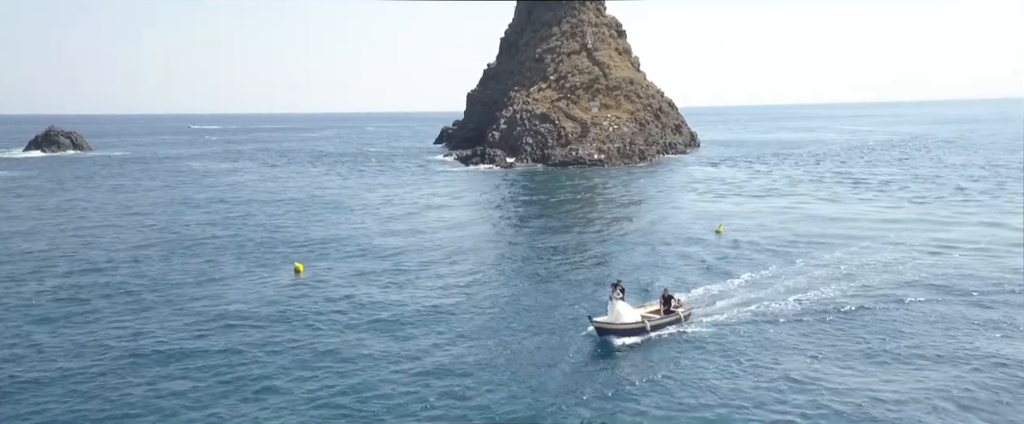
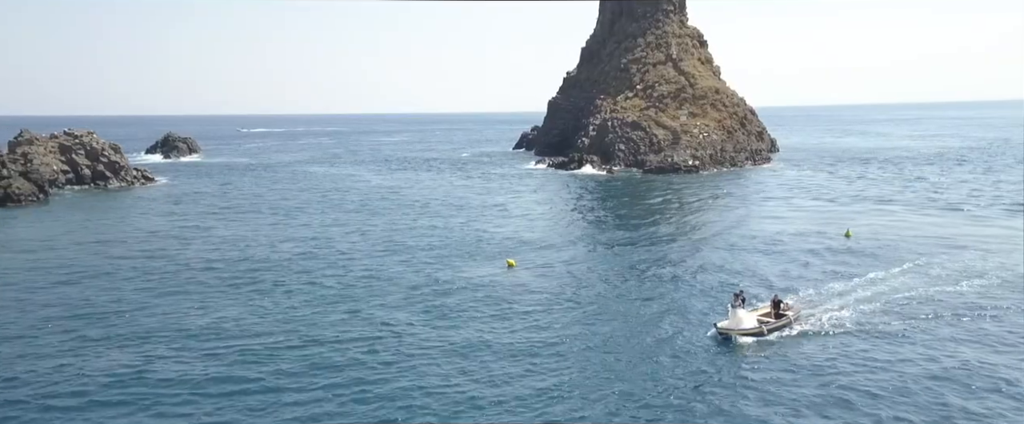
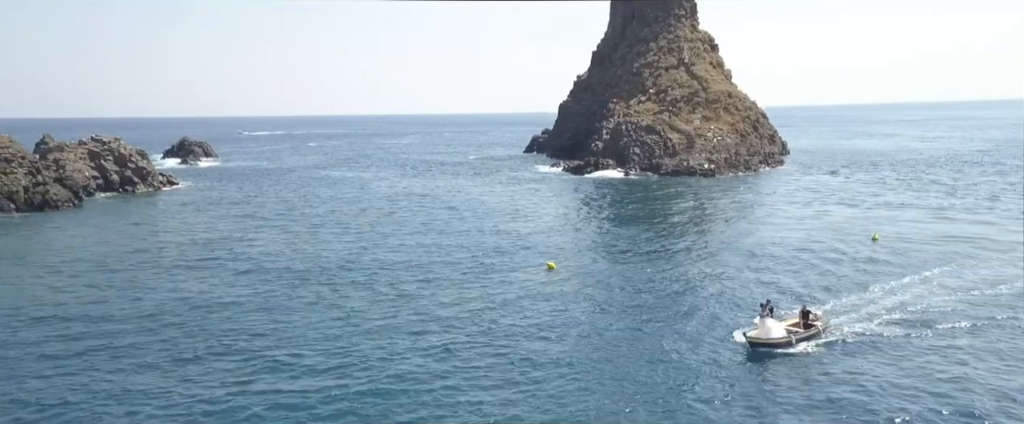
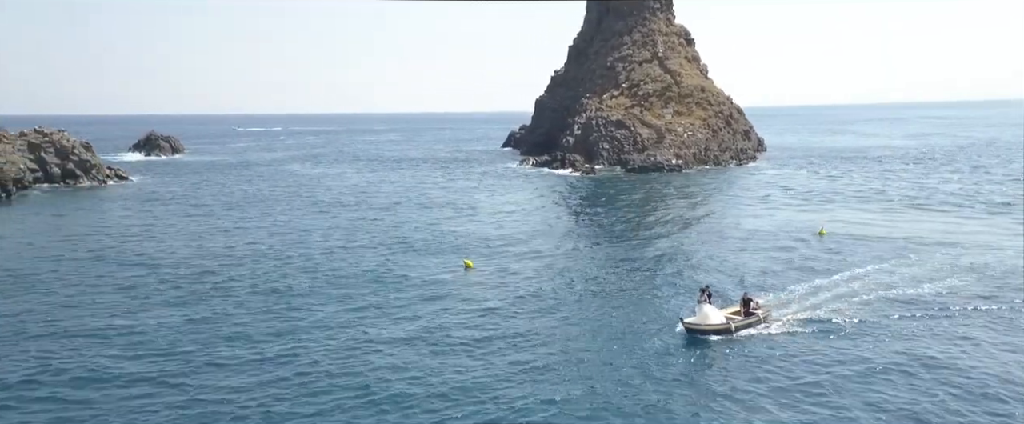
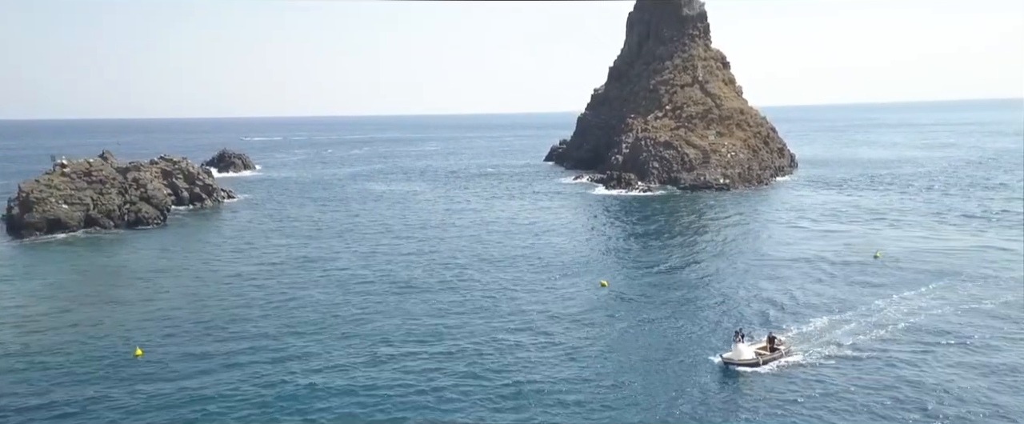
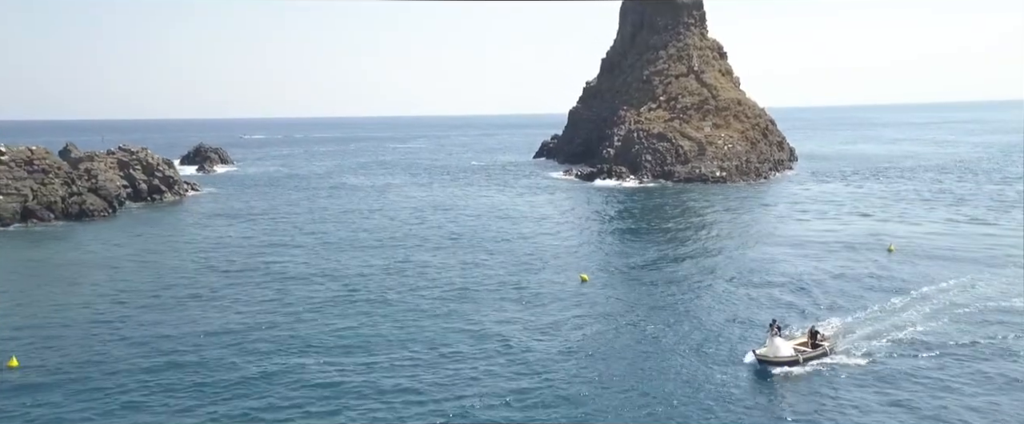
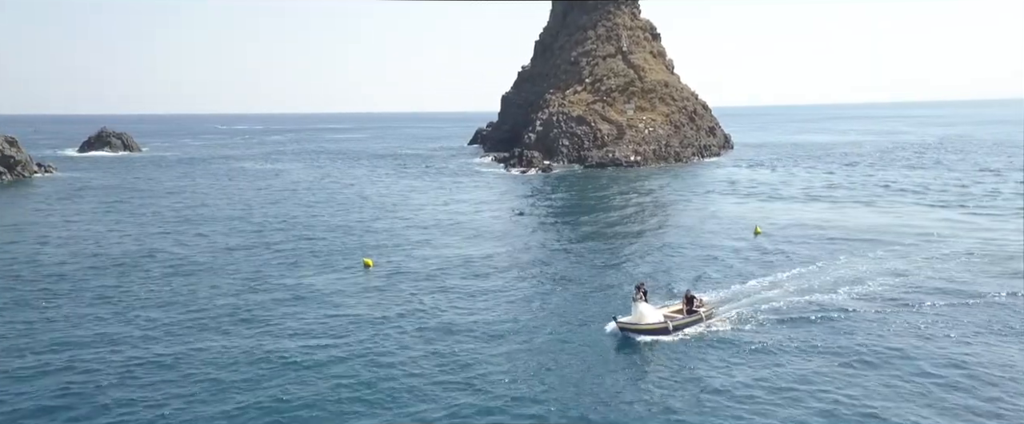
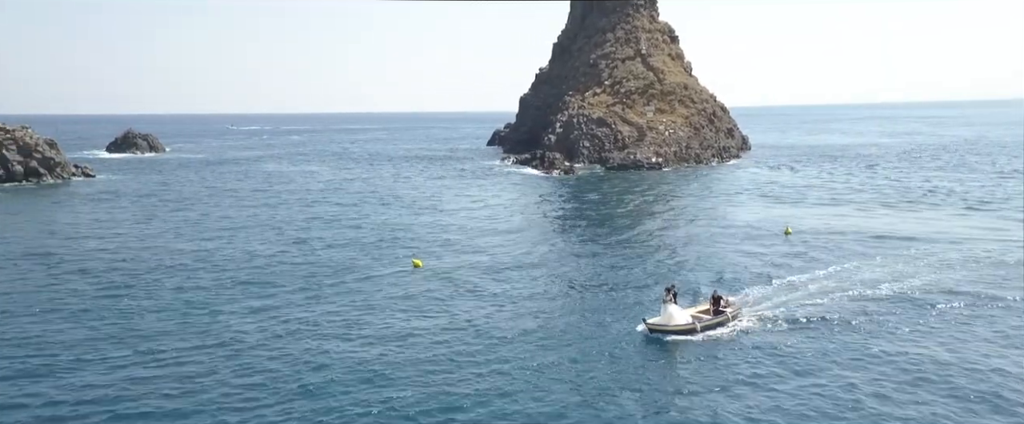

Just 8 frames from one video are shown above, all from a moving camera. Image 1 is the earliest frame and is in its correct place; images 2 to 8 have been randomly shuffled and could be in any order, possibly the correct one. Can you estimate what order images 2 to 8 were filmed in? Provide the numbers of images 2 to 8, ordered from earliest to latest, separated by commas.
7, 8, 4, 2, 3, 6, 5
